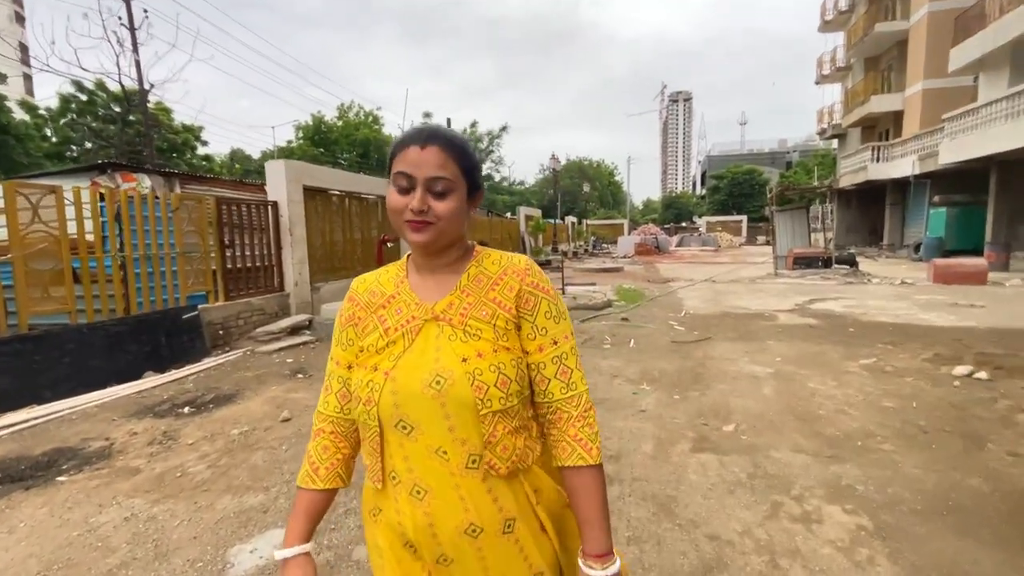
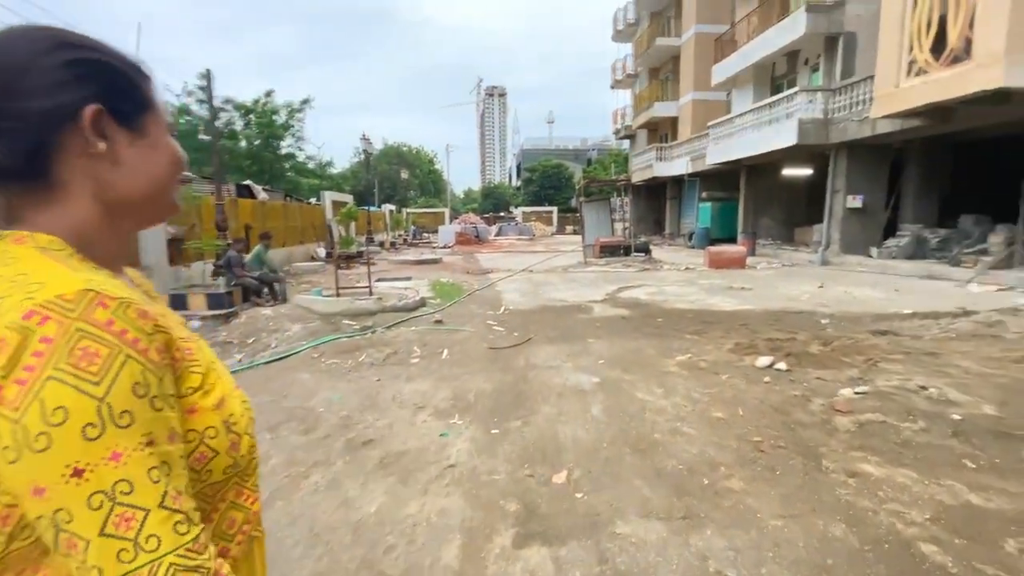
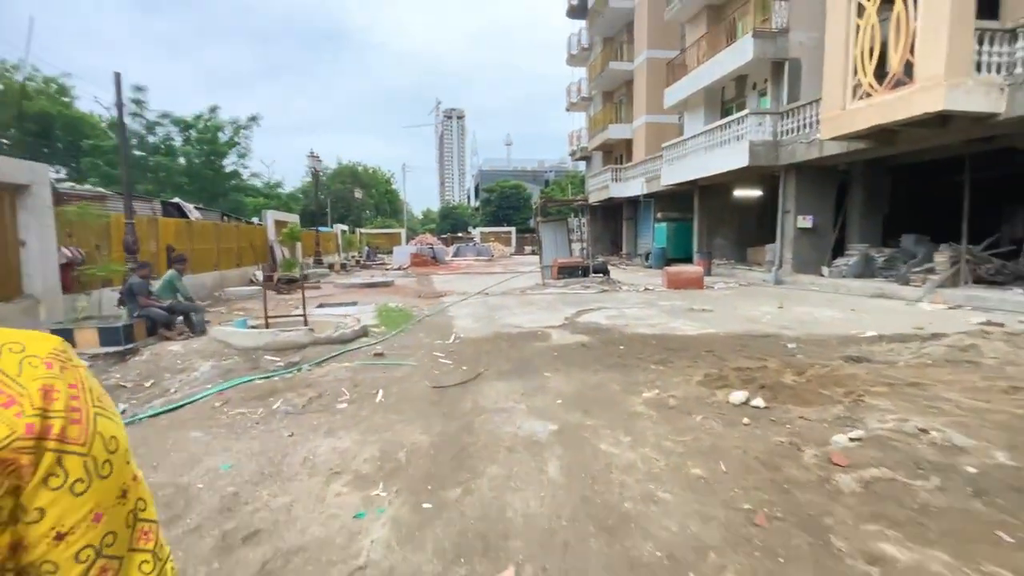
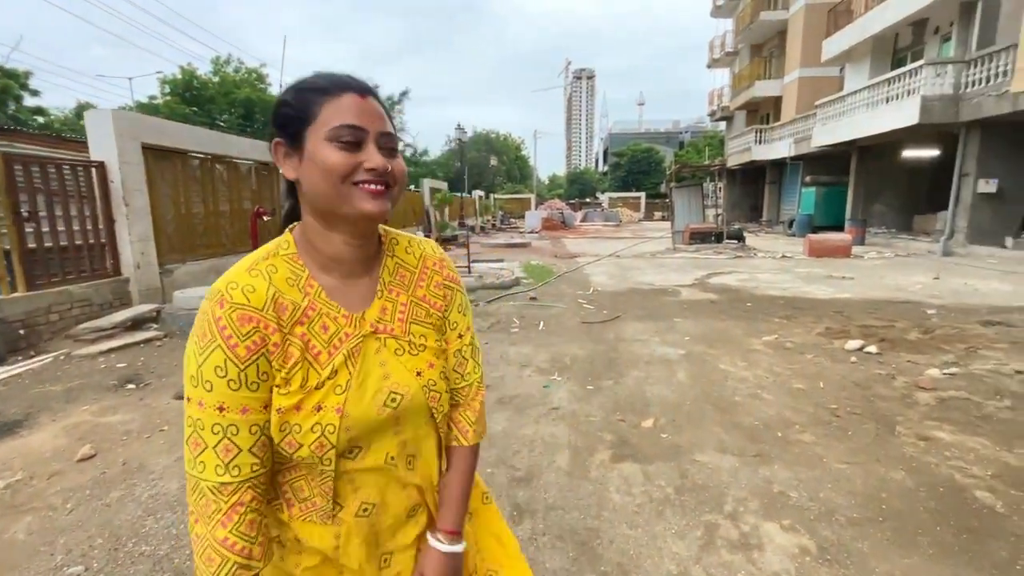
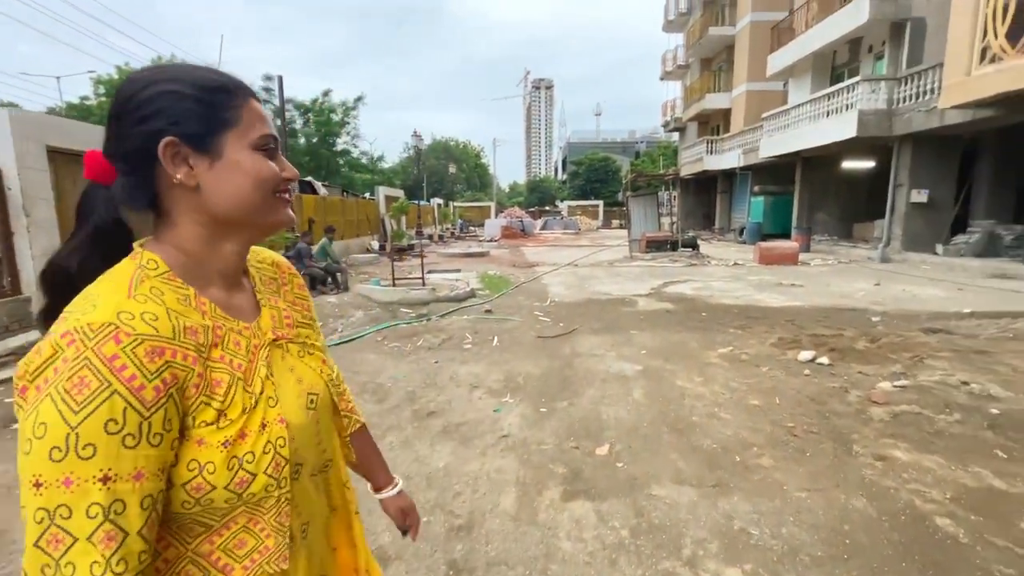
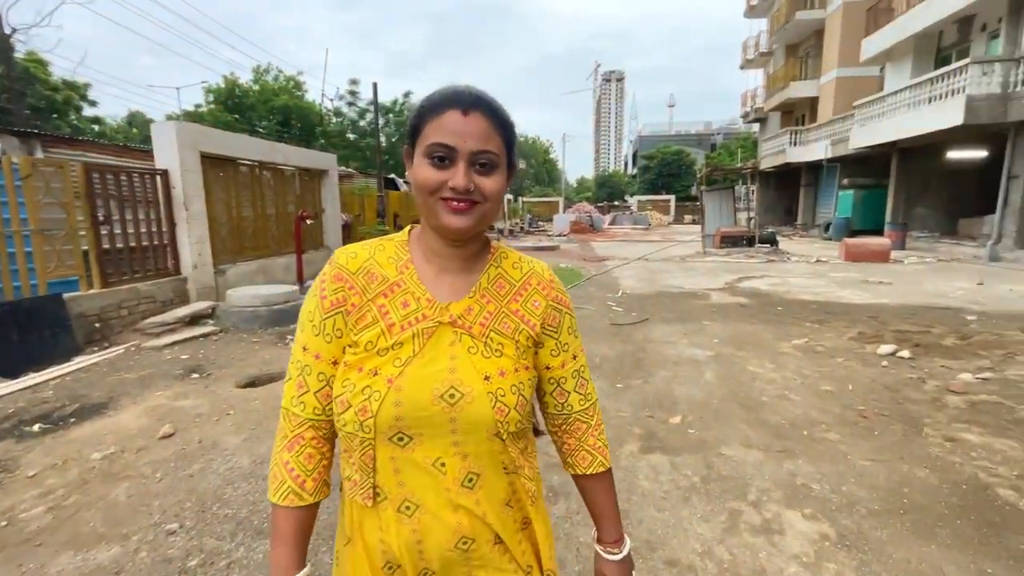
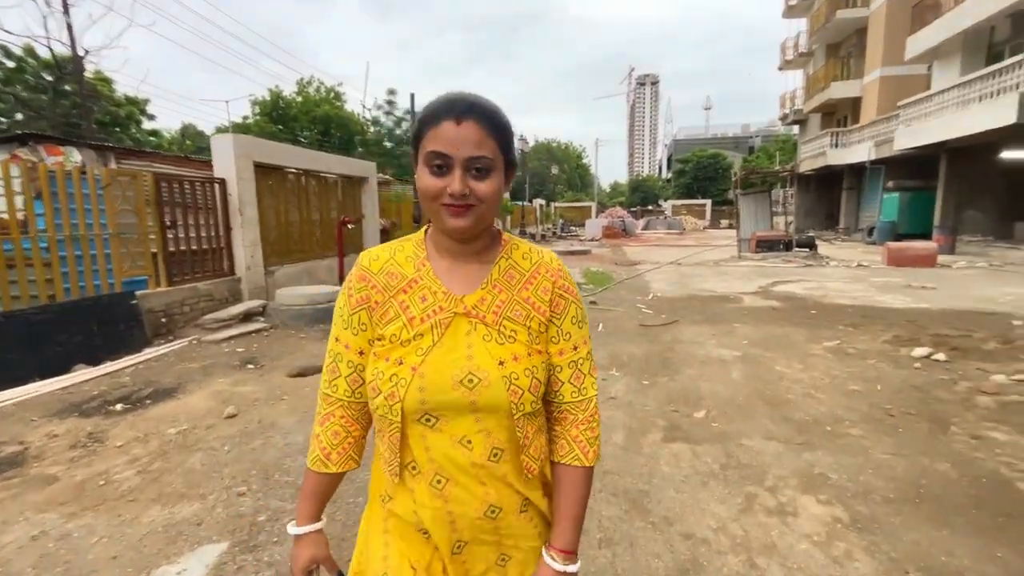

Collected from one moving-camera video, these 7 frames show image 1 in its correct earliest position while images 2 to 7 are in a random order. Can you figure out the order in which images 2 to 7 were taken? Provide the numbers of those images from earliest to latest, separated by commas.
7, 6, 4, 5, 2, 3
